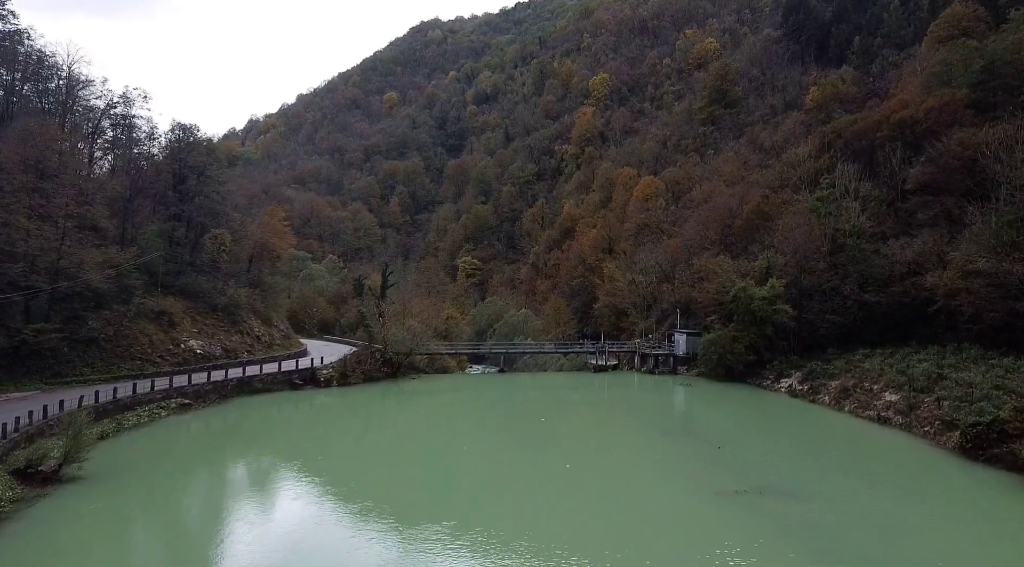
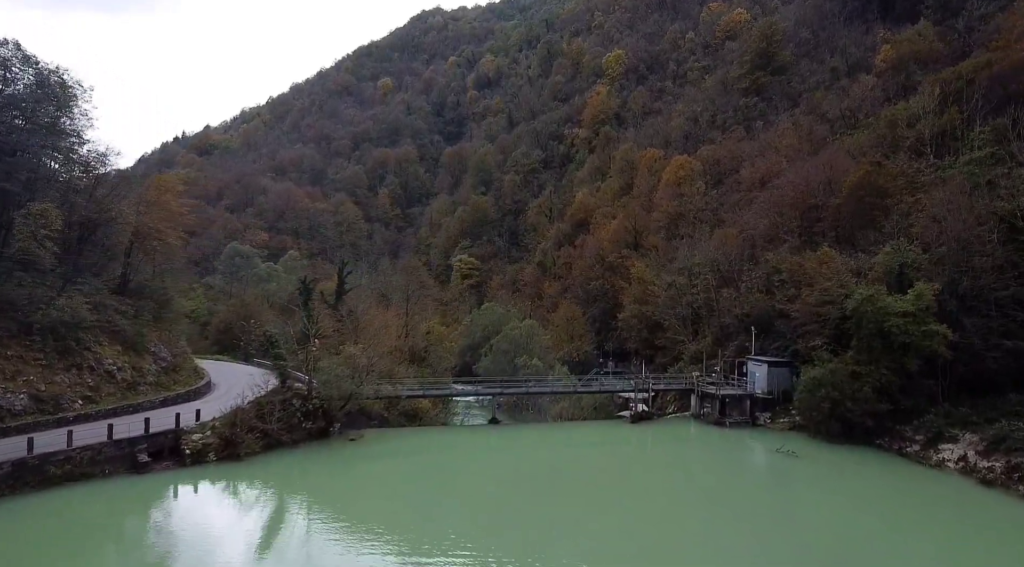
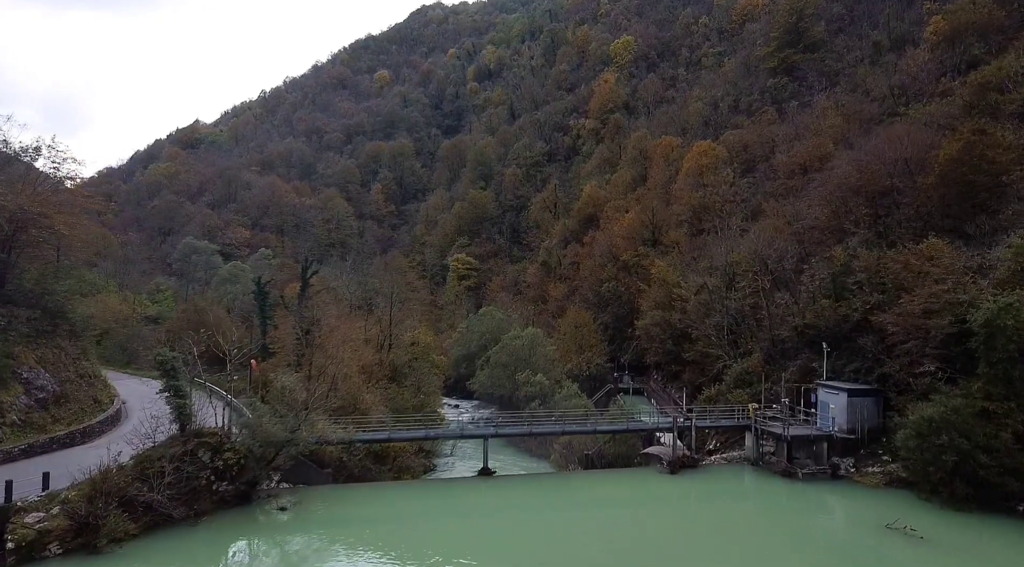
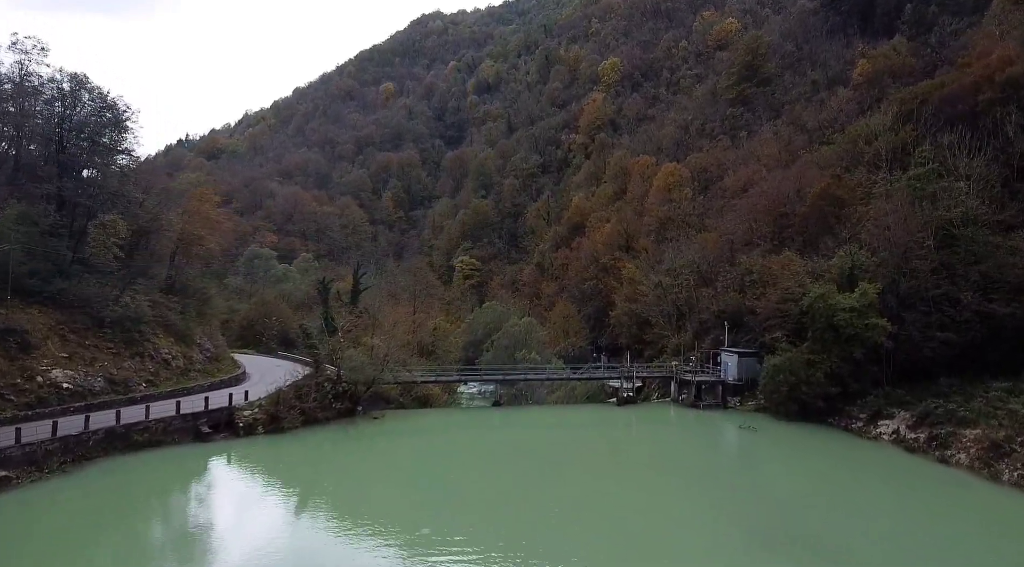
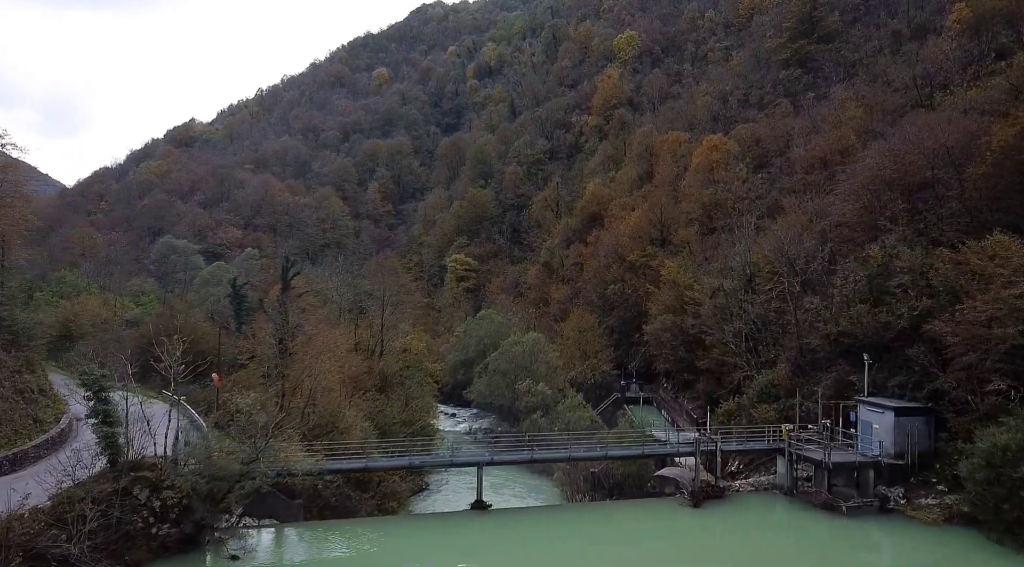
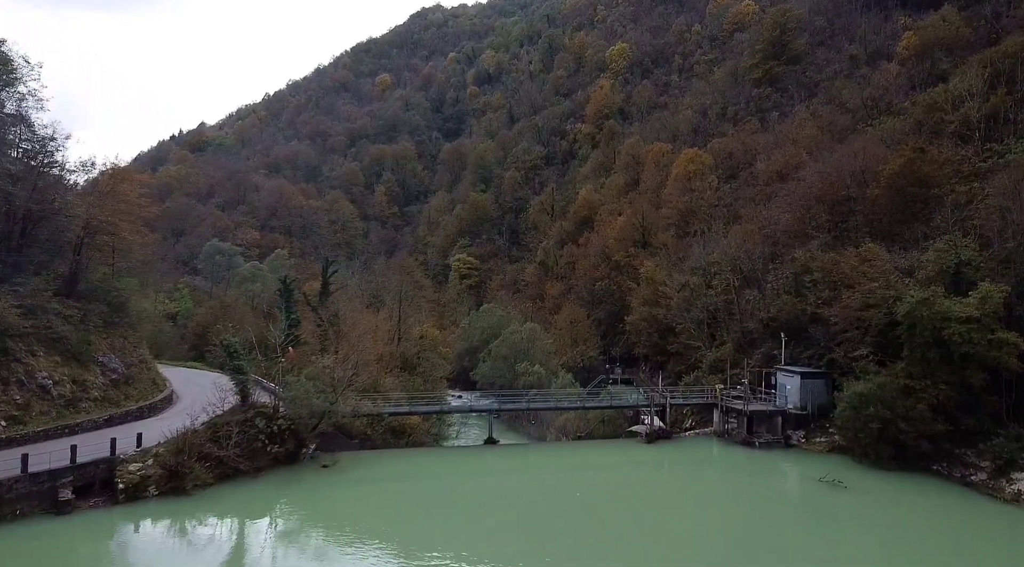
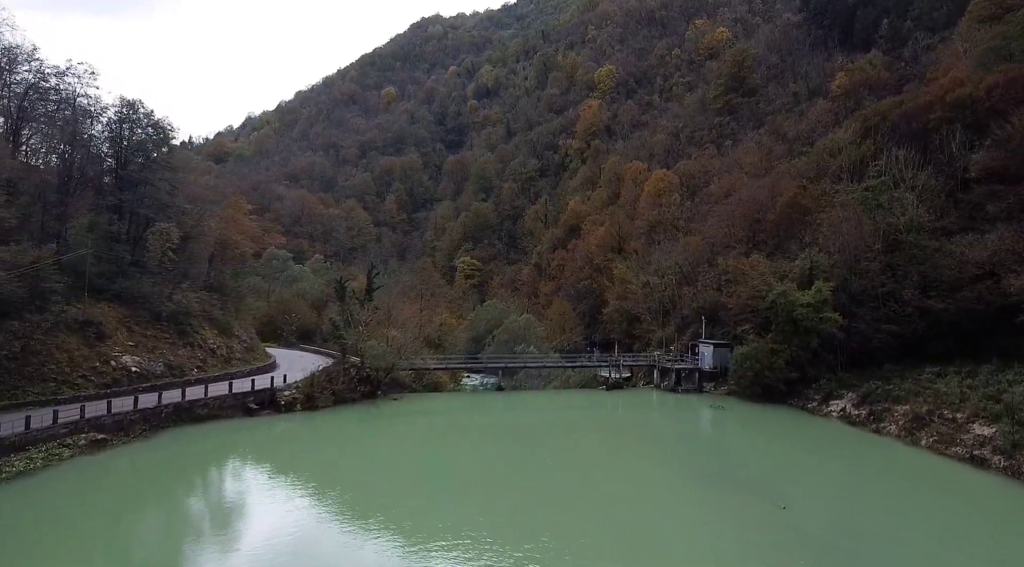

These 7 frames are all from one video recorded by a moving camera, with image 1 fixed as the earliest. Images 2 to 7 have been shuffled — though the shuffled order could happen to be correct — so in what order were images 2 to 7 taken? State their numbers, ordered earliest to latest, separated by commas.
7, 4, 2, 6, 3, 5
